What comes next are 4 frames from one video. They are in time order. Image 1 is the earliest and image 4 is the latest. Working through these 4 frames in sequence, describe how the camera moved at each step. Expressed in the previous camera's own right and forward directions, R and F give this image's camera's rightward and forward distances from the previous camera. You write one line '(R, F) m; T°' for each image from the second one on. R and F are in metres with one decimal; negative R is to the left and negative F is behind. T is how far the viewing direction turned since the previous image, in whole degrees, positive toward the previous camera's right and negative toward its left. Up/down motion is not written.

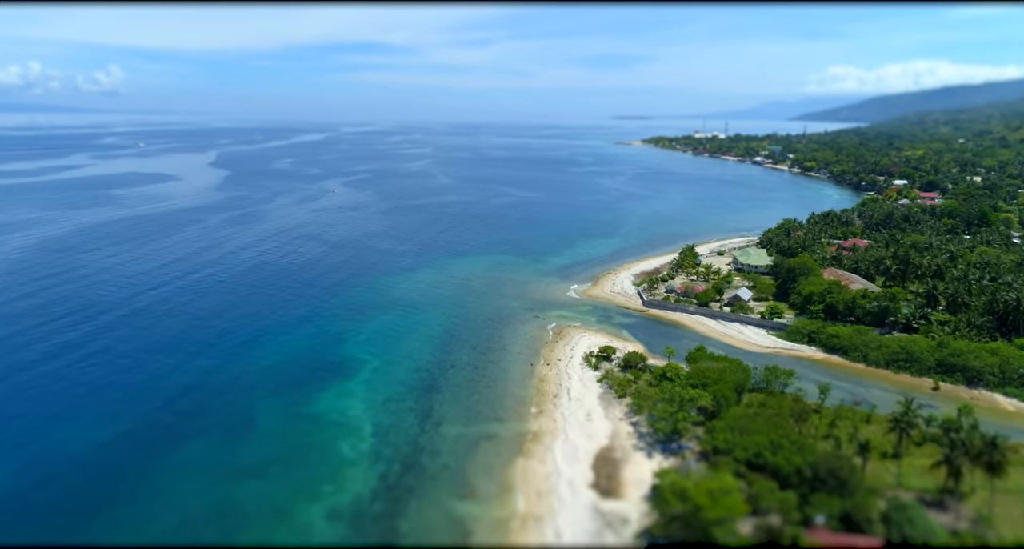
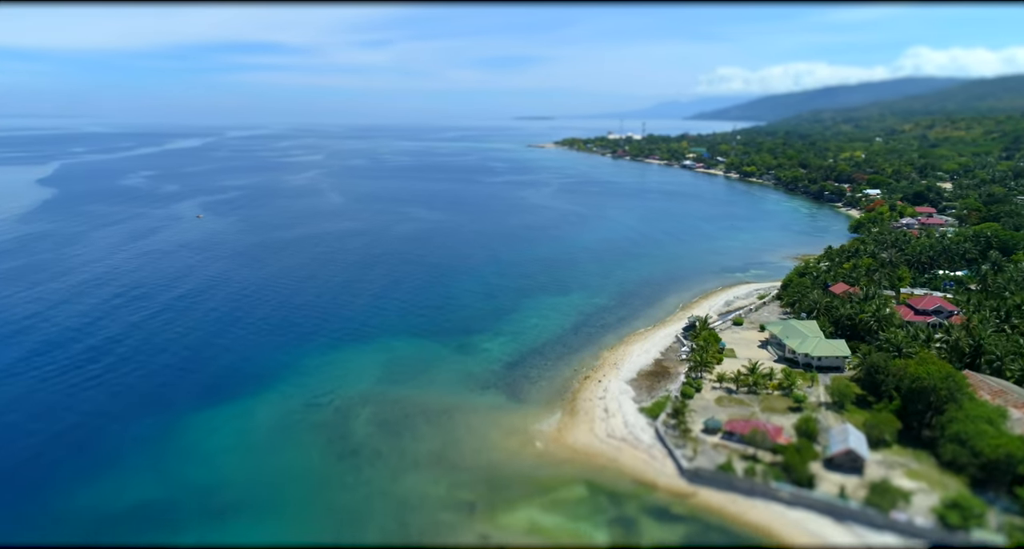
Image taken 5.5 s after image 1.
(-0.2, +26.5) m; +7°
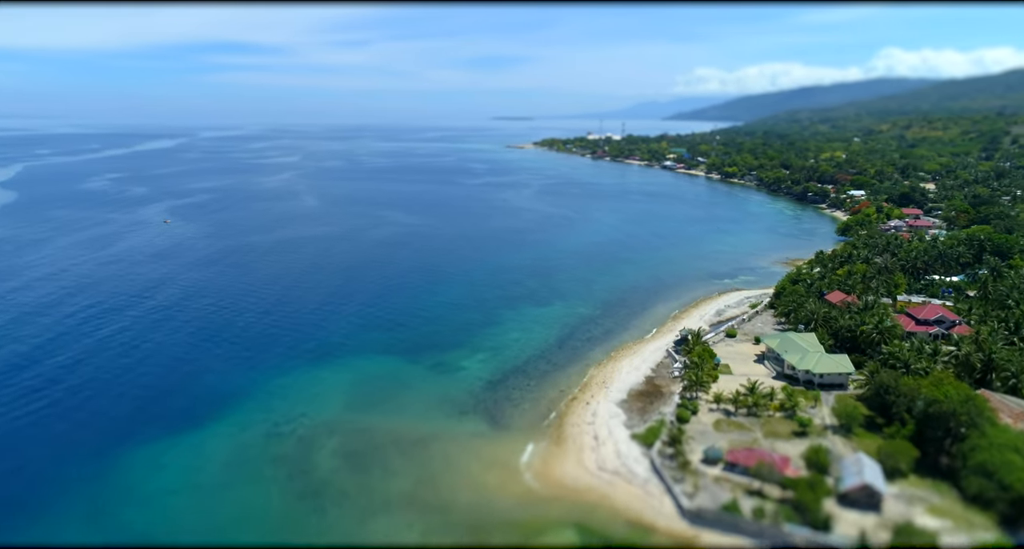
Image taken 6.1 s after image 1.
(0.0, +3.1) m; +2°
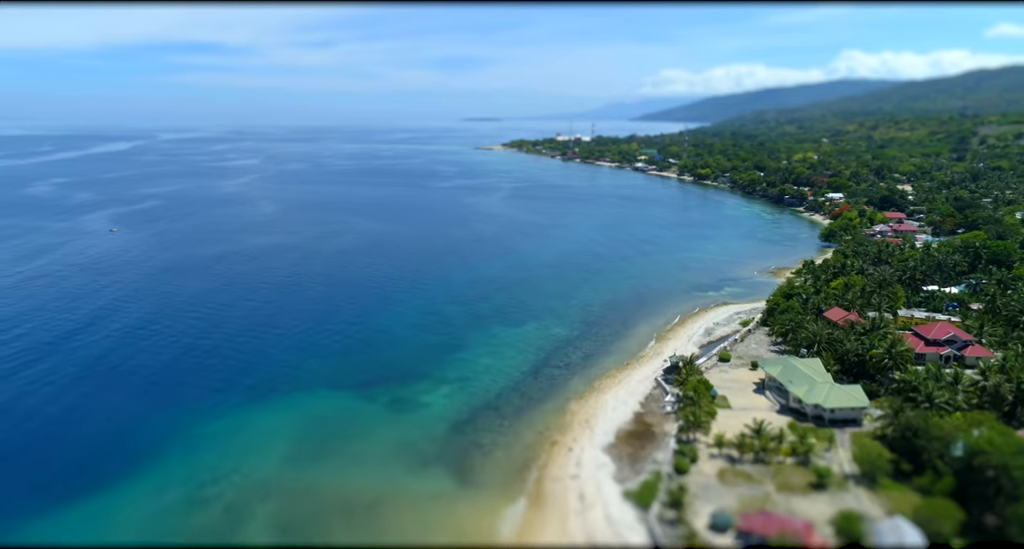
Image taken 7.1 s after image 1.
(+0.1, +5.0) m; +2°
